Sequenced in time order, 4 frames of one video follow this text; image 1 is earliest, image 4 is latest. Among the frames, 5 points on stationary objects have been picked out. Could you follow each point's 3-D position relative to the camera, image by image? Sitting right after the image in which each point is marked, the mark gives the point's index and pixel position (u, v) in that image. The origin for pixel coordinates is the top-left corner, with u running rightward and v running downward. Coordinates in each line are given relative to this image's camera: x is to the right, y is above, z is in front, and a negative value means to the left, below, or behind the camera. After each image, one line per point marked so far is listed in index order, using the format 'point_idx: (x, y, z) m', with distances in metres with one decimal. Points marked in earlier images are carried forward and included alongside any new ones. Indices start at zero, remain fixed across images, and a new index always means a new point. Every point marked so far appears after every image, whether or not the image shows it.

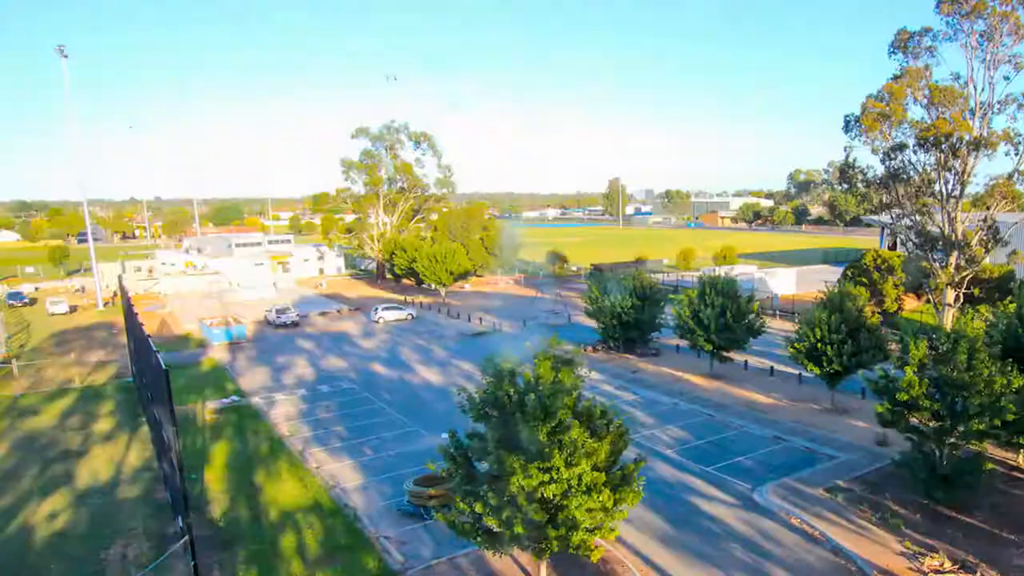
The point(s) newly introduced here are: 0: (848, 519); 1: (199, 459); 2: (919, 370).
0: (+8.2, -5.7, +16.8) m
1: (-9.0, -4.9, +20.0) m
2: (+10.3, -2.1, +17.3) m
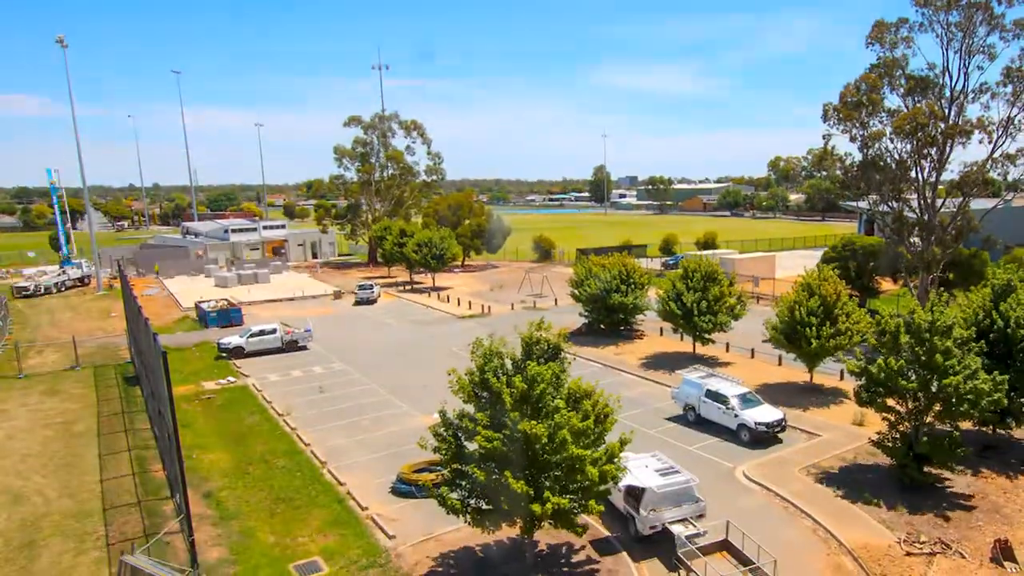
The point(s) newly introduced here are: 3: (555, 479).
0: (+7.8, -5.3, +17.5) m
1: (-9.3, -4.5, +20.6) m
2: (+10.0, -1.7, +18.0) m
3: (+0.8, -3.7, +12.9) m
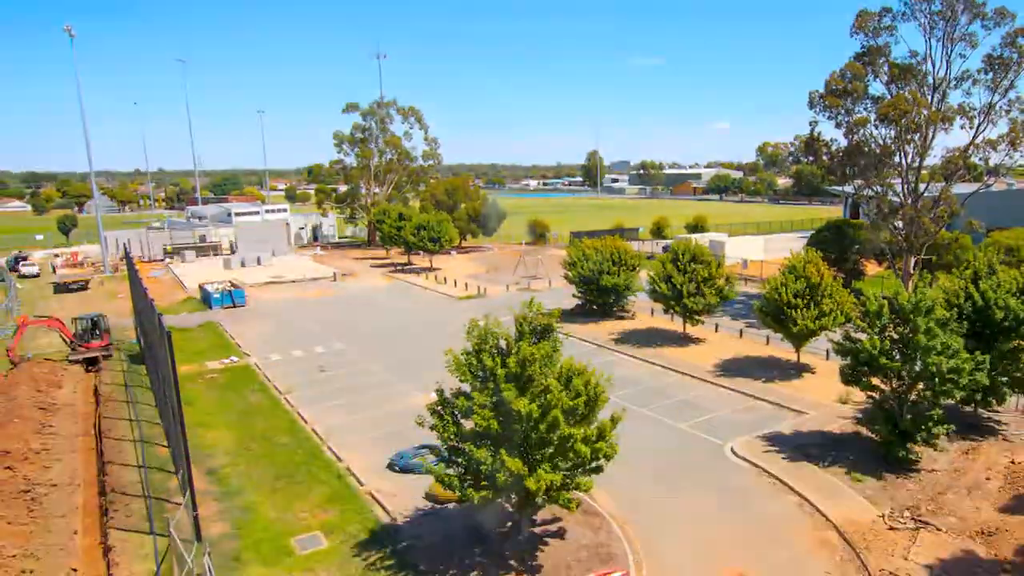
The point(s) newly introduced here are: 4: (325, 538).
0: (+7.7, -4.8, +18.2) m
1: (-9.5, -3.9, +21.2) m
2: (+9.8, -1.2, +18.6) m
3: (+0.7, -3.2, +13.5) m
4: (-4.1, -5.4, +15.1) m
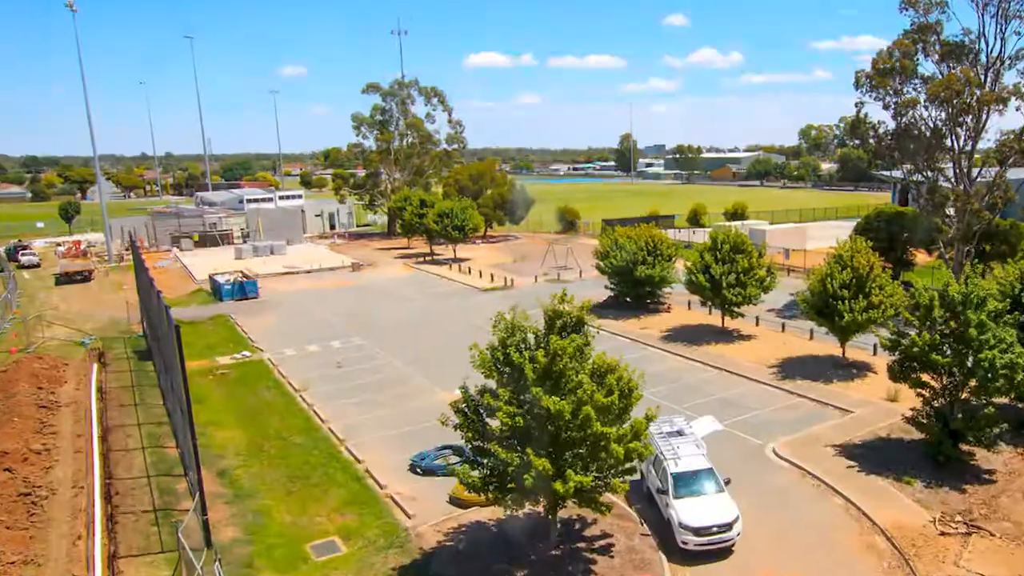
0: (+8.5, -4.5, +17.0) m
1: (-8.6, -3.7, +20.0) m
2: (+10.6, -0.9, +17.4) m
3: (+1.5, -3.0, +12.3) m
4: (-3.3, -5.1, +13.9) m
